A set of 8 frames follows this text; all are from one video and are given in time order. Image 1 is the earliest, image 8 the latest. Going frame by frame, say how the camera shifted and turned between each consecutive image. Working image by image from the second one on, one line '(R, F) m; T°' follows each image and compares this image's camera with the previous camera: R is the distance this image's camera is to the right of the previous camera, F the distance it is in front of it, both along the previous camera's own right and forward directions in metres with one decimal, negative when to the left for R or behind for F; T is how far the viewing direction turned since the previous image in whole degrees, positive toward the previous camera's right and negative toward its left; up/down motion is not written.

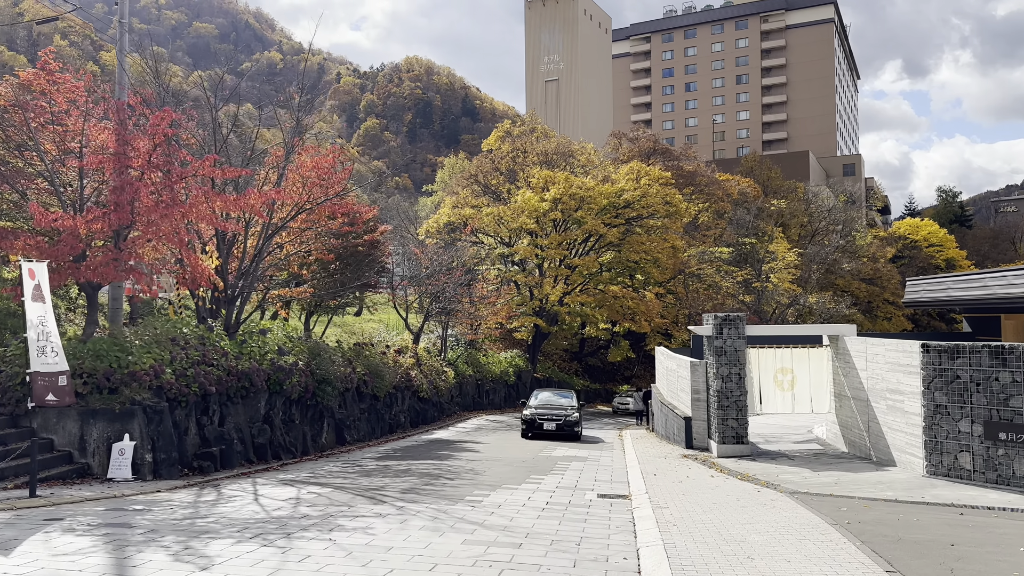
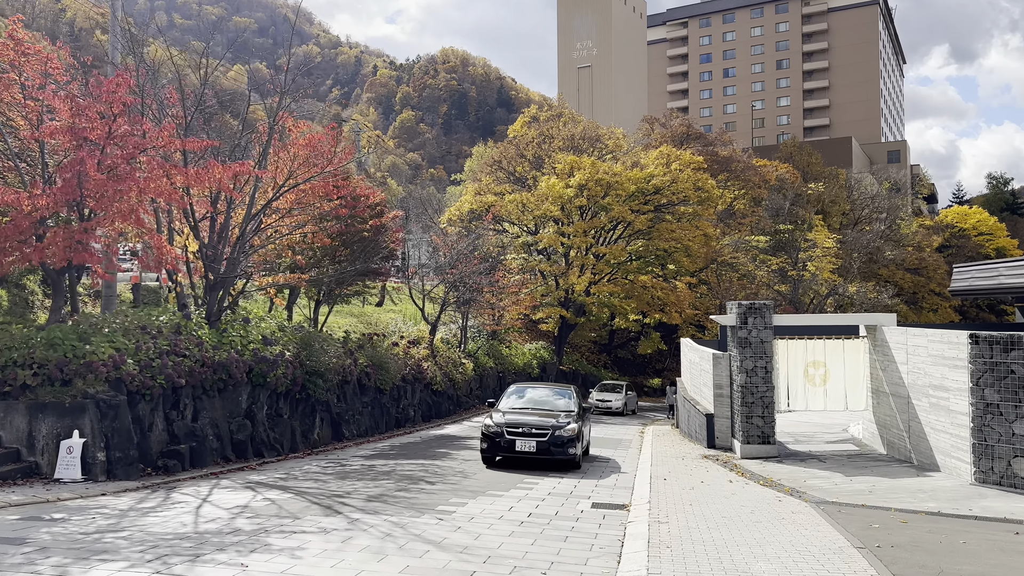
(+0.6, +1.2) m; -3°
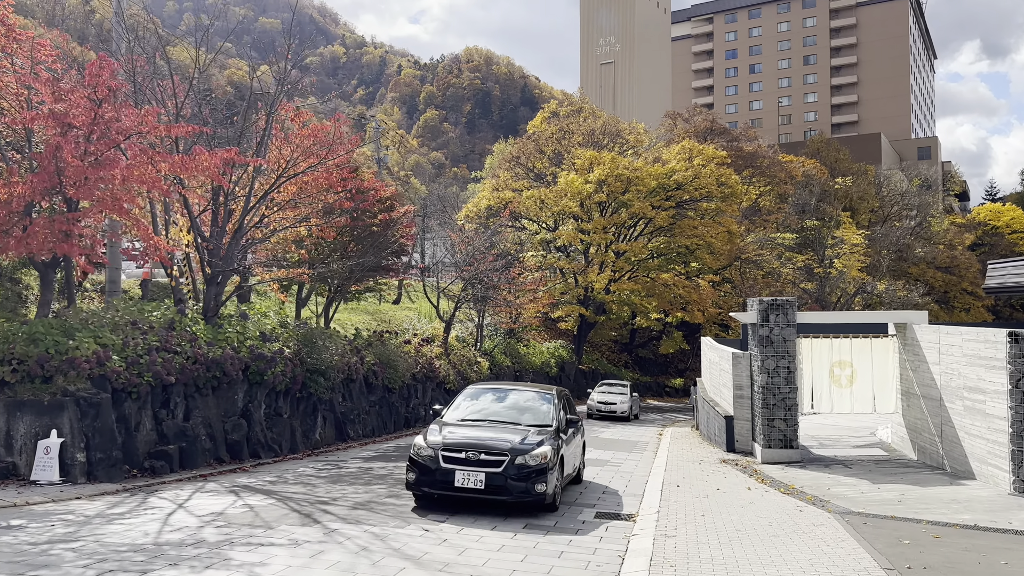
(+0.3, +0.6) m; -2°
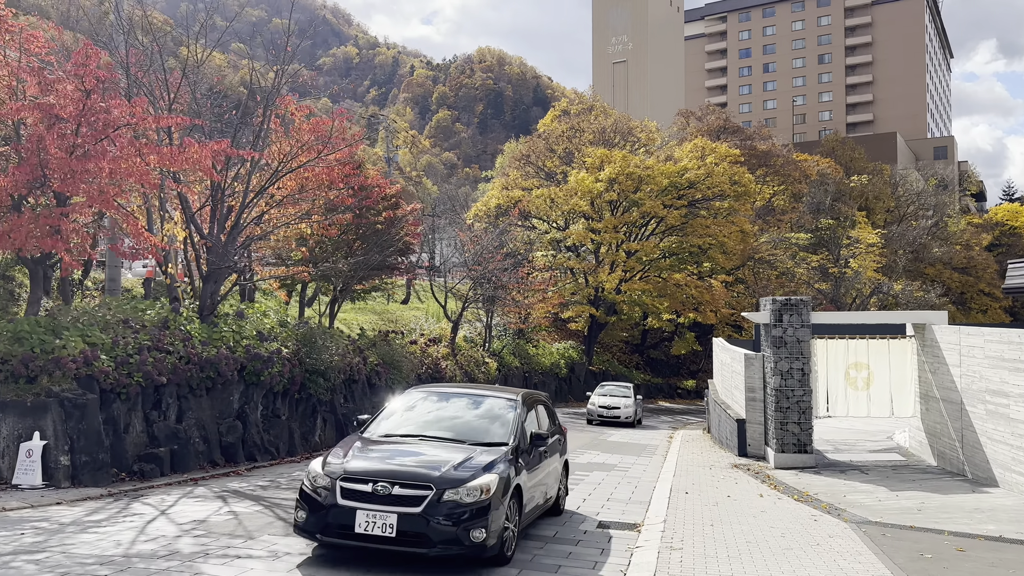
(+0.1, +0.4) m; -1°
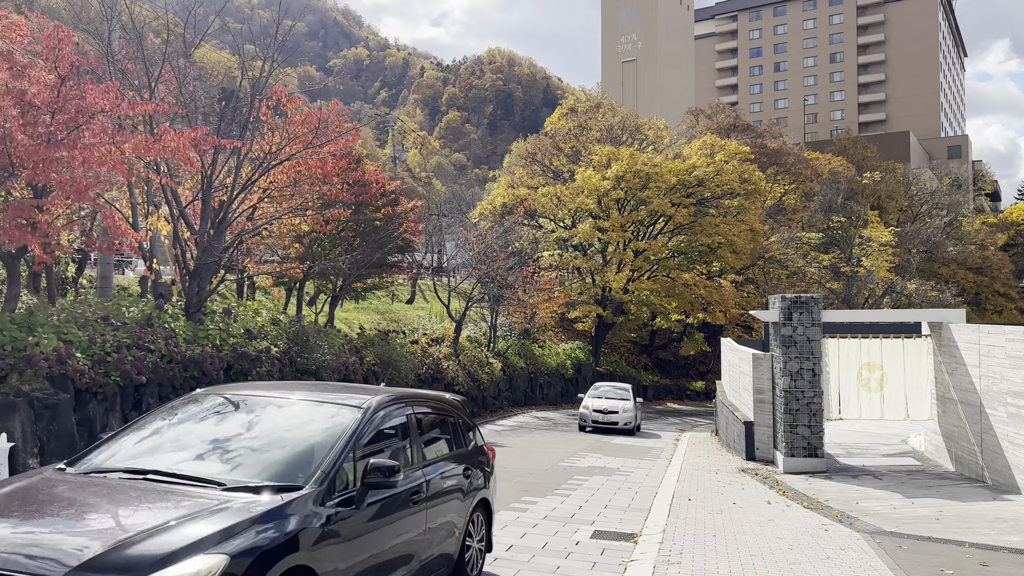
(+0.2, +0.5) m; -1°
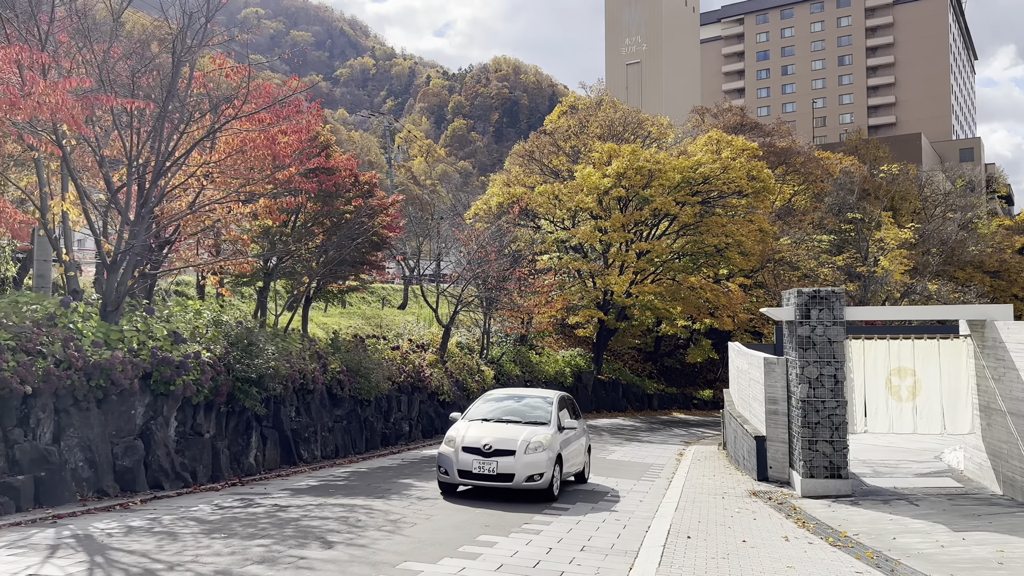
(+0.5, +1.8) m; -1°
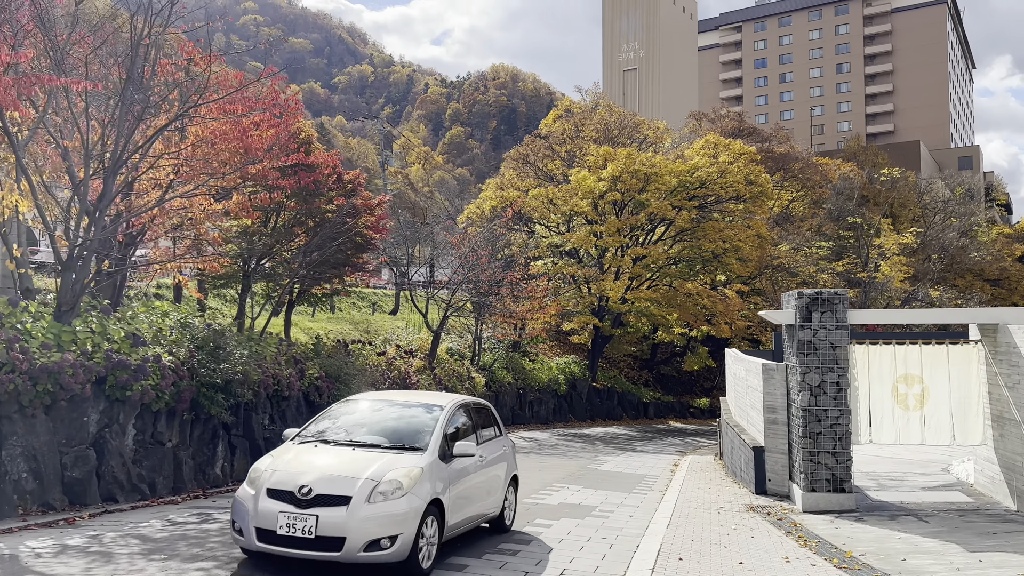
(+0.2, +0.7) m; 0°
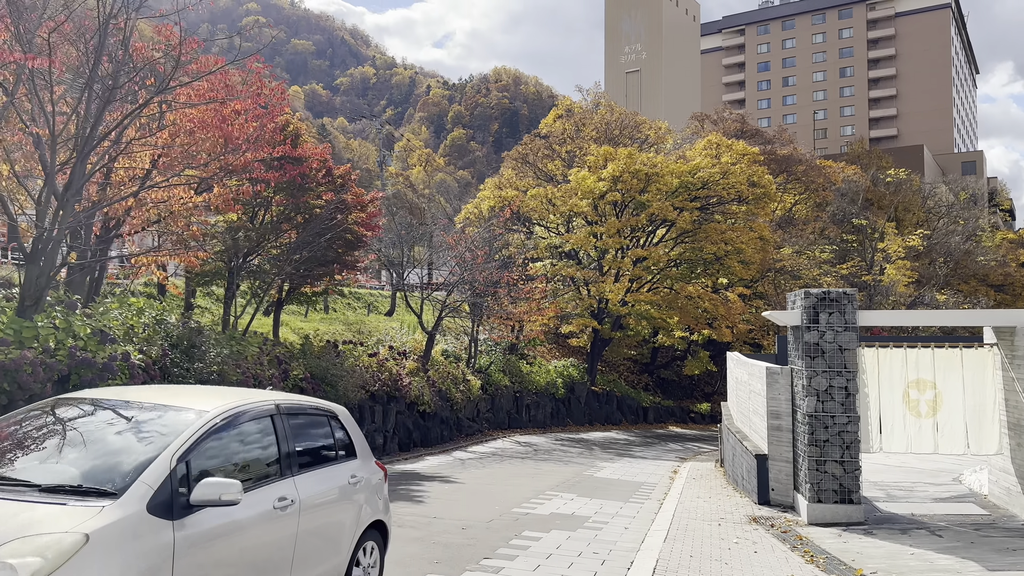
(+0.1, +0.6) m; 0°
